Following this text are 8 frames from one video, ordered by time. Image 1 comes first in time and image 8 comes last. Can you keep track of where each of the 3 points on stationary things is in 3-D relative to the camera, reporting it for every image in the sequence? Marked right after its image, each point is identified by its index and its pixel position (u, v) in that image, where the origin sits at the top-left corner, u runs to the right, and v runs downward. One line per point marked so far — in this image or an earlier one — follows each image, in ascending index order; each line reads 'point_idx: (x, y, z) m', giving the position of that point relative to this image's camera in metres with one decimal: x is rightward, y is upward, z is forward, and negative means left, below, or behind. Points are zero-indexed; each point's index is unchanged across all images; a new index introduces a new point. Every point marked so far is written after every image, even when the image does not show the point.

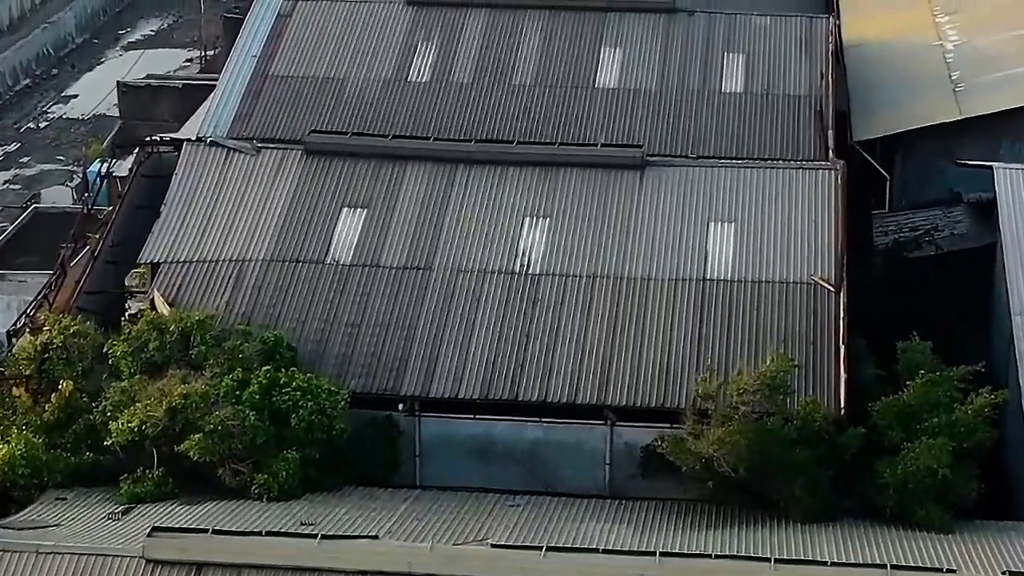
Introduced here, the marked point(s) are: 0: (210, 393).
0: (-2.8, -0.9, +18.4) m
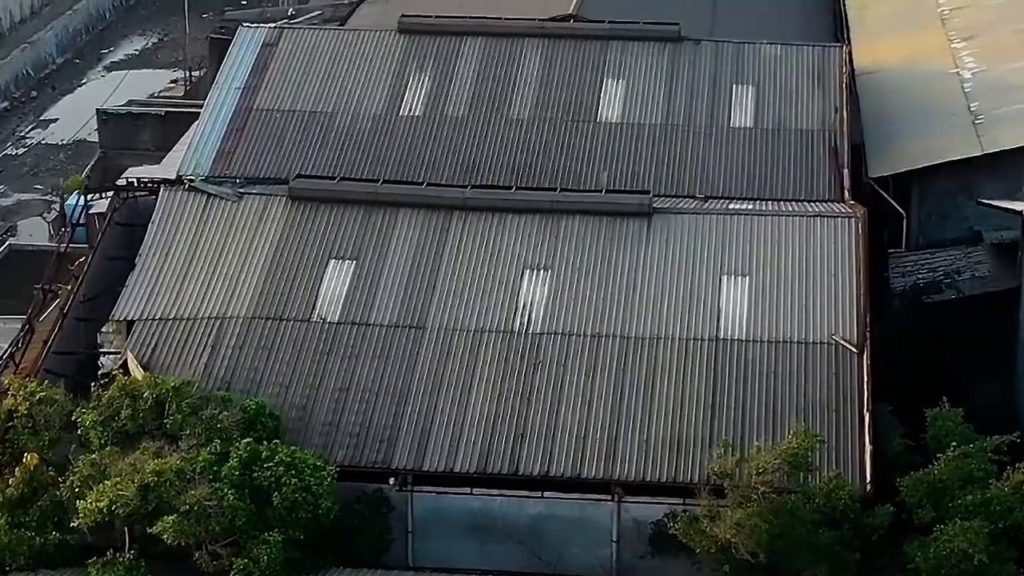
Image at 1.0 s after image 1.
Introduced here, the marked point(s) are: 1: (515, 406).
0: (-2.8, -1.5, +17.0) m
1: (0.0, -1.1, +18.5) m
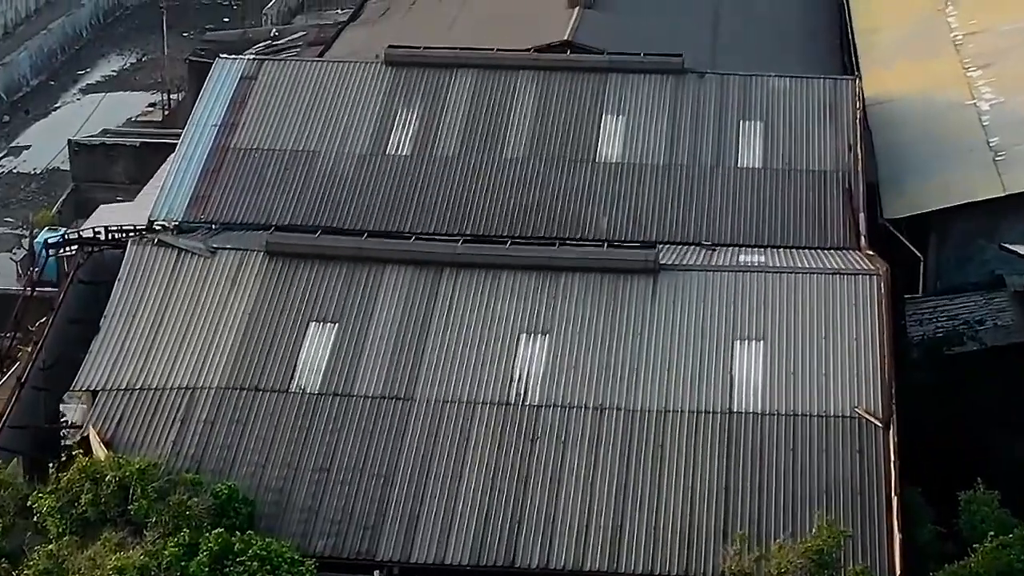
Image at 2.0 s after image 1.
0: (-2.8, -2.1, +15.5) m
1: (0.0, -1.7, +17.0) m
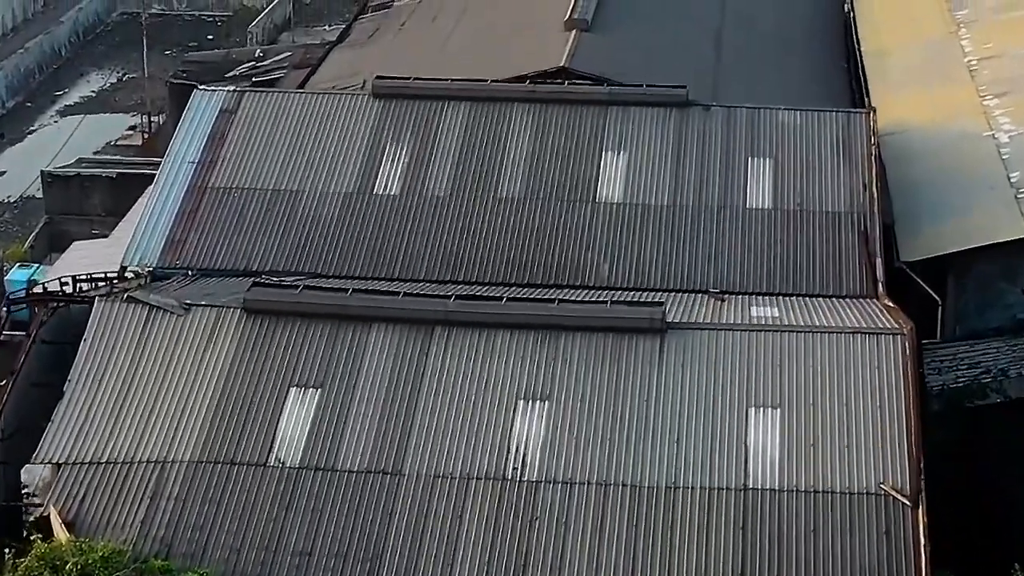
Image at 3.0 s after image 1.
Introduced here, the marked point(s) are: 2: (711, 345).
0: (-2.8, -2.7, +14.1) m
1: (0.0, -2.2, +15.6) m
2: (+1.8, -0.5, +18.0) m
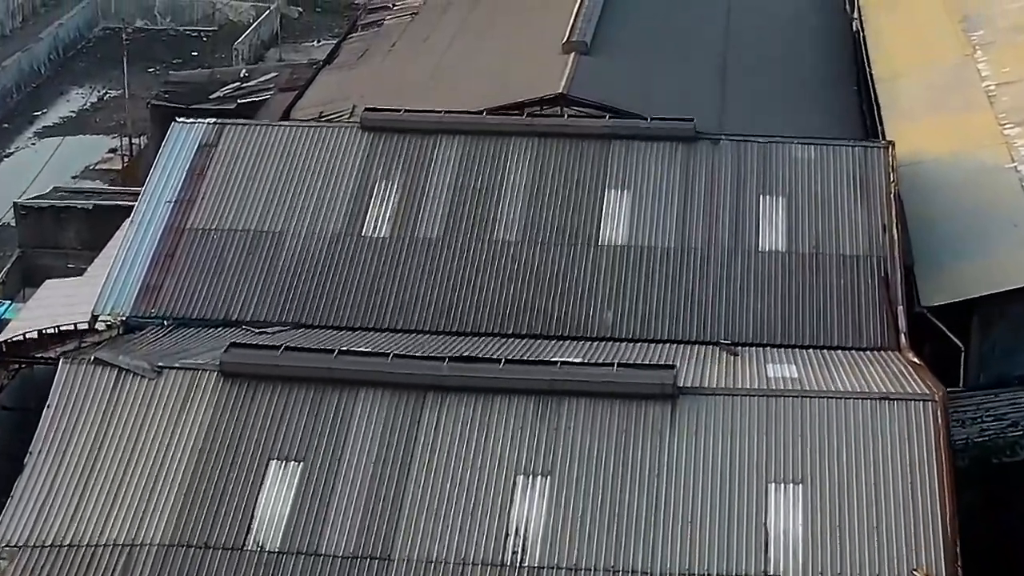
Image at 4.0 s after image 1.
0: (-2.8, -3.2, +12.7) m
1: (0.0, -2.7, +14.2) m
2: (+1.8, -1.0, +16.6) m
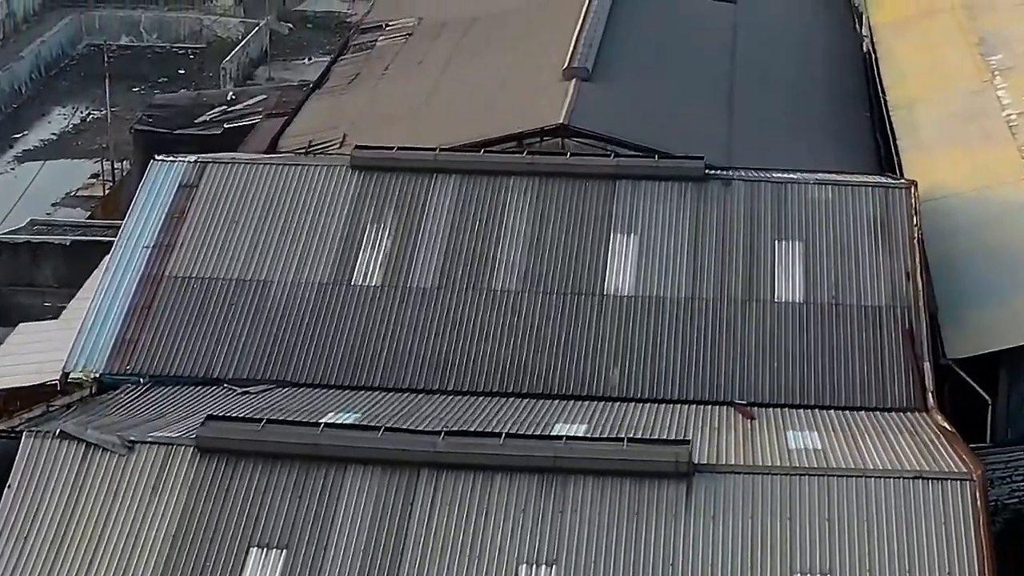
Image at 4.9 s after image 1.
0: (-2.8, -3.7, +11.4) m
1: (0.0, -3.3, +12.9) m
2: (+1.8, -1.5, +15.3) m
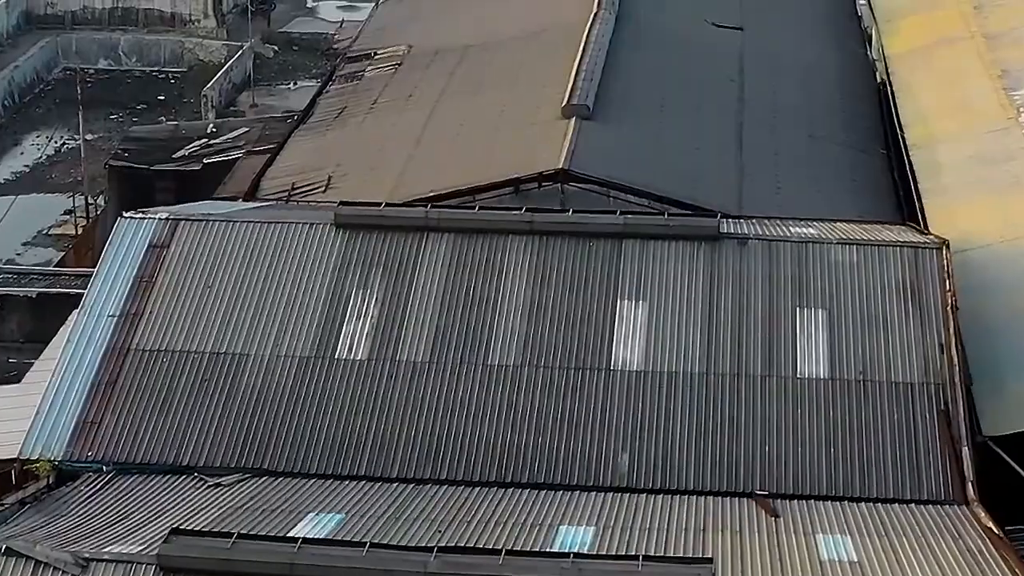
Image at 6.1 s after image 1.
0: (-2.7, -4.4, +9.7) m
1: (0.0, -3.9, +11.2) m
2: (+1.8, -2.2, +13.6) m
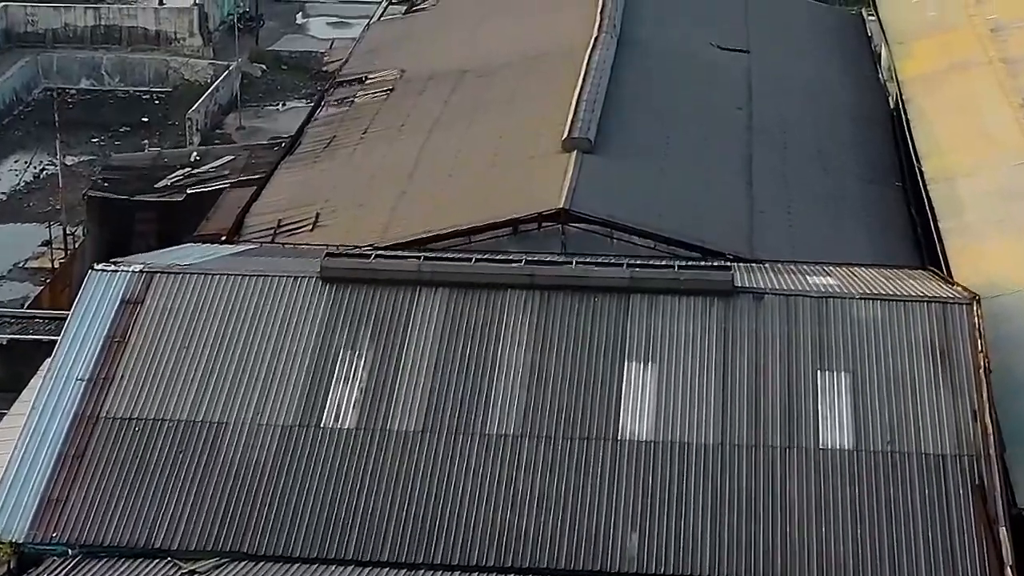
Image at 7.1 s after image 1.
0: (-2.7, -5.0, +8.3) m
1: (0.0, -4.5, +9.8) m
2: (+1.8, -2.8, +12.2) m
